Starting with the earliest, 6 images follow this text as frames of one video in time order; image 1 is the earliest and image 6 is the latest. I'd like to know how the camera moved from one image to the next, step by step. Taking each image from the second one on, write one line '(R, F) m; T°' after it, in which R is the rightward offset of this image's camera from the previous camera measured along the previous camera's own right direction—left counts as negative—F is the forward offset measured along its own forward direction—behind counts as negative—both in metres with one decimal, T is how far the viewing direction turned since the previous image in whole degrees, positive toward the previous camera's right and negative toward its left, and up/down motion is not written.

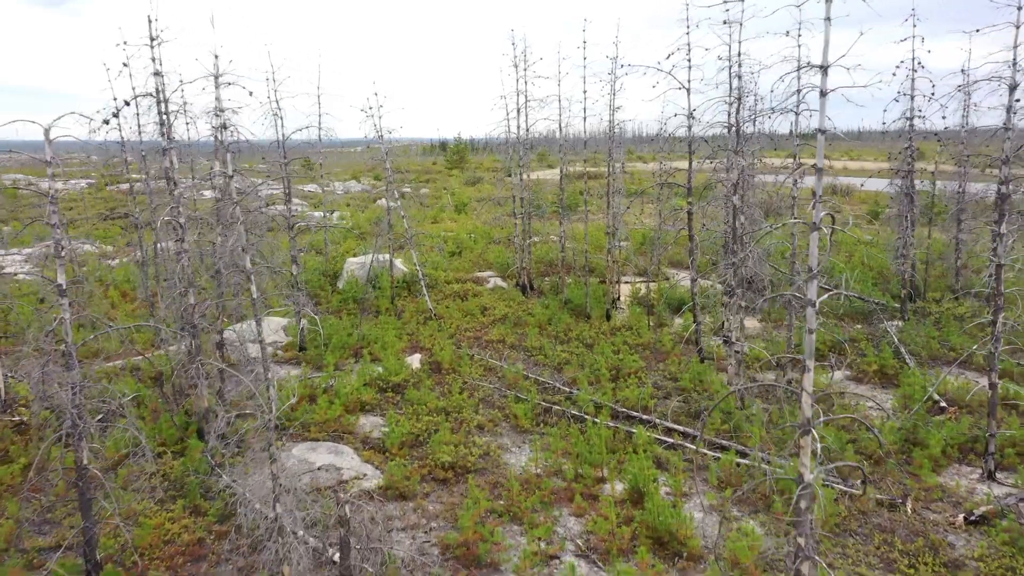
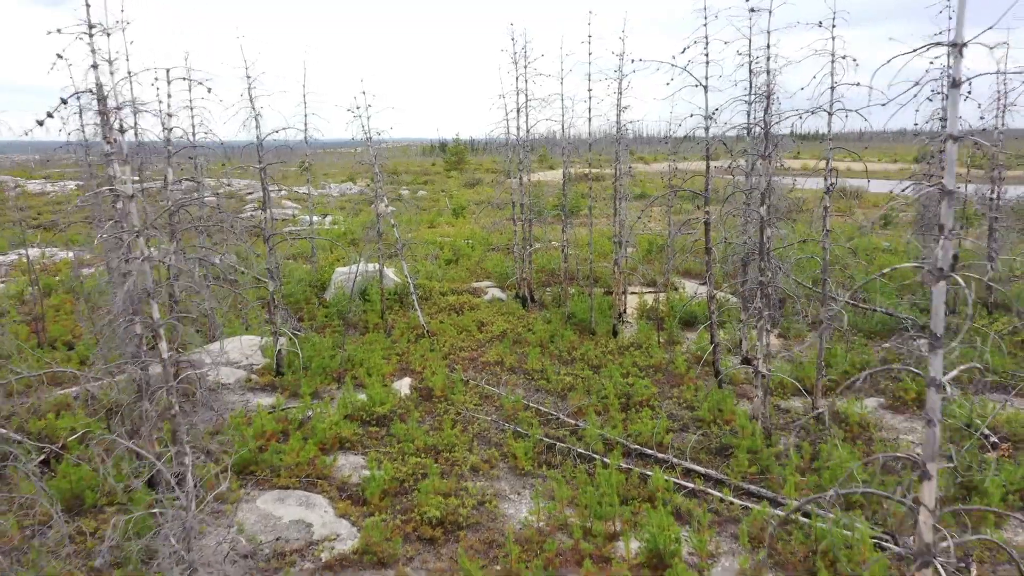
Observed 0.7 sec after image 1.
(0.0, +1.1) m; 0°
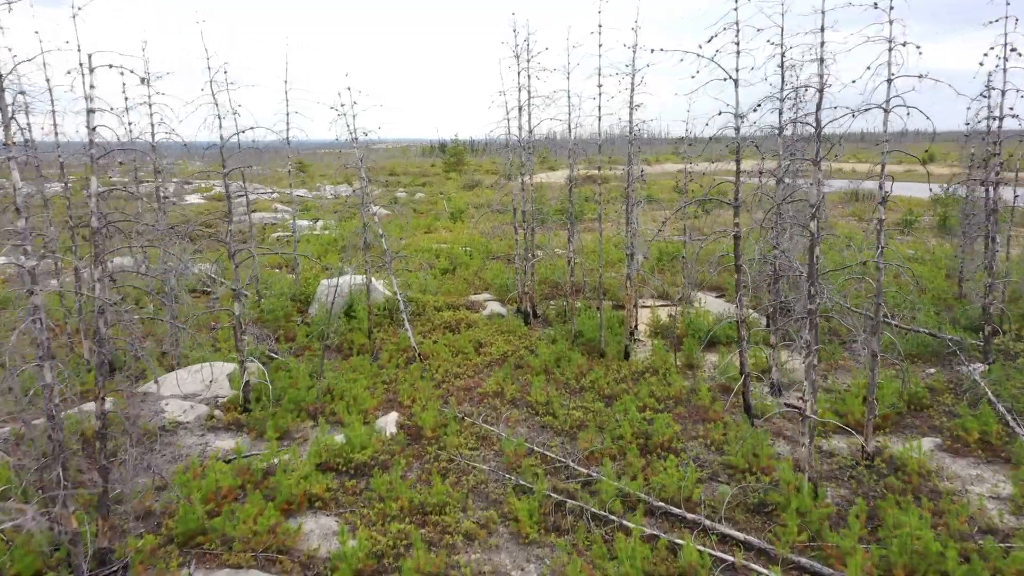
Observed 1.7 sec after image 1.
(0.0, +1.3) m; 0°
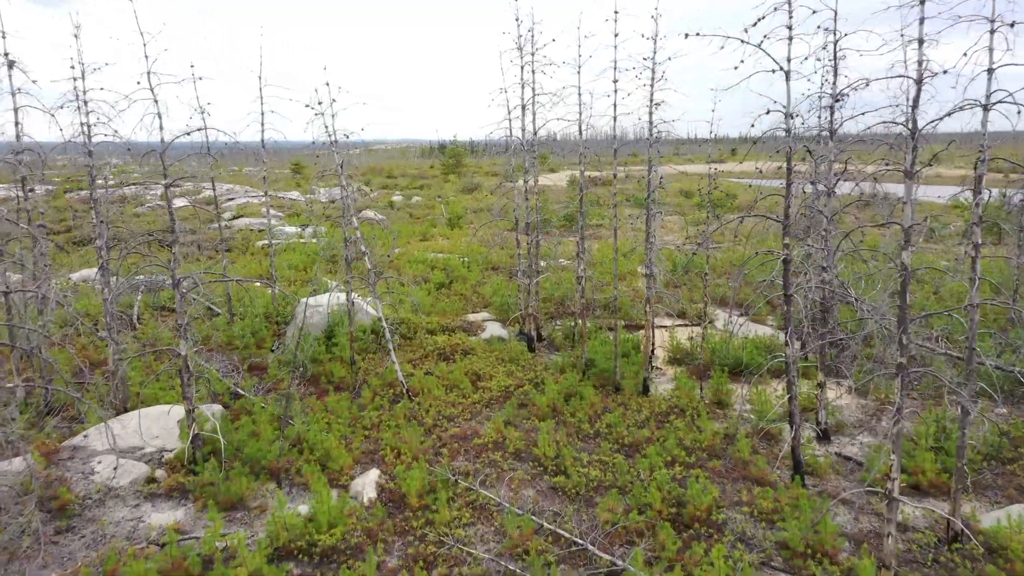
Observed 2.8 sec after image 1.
(0.0, +1.6) m; 0°
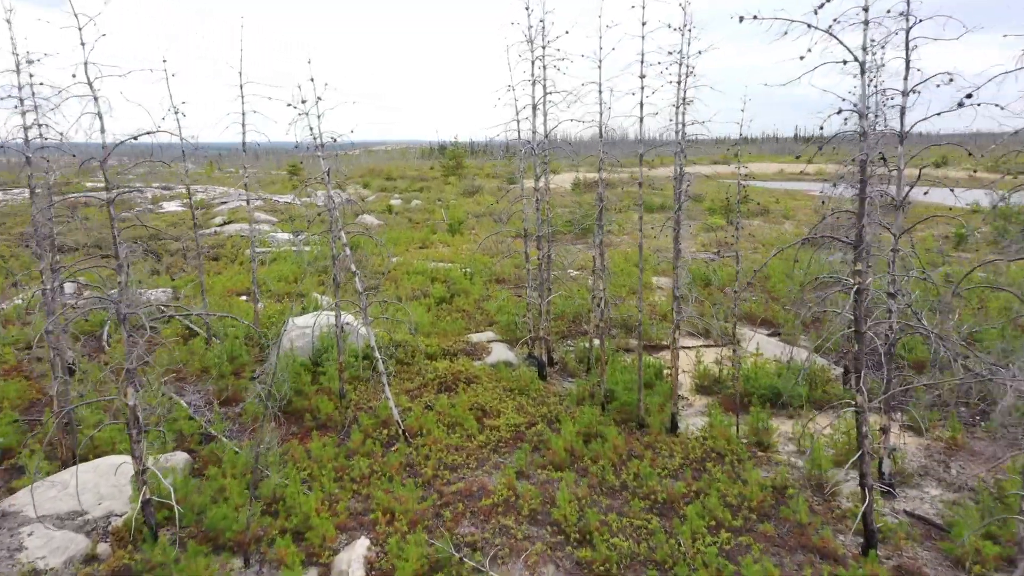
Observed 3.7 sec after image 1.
(-0.2, +1.3) m; 0°
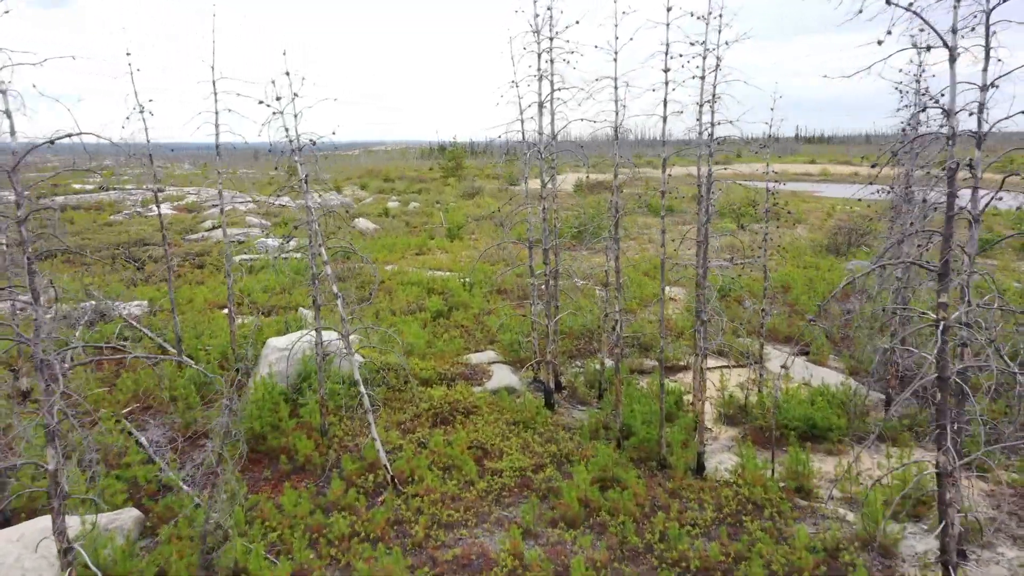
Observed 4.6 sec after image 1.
(-0.1, +1.1) m; 0°
